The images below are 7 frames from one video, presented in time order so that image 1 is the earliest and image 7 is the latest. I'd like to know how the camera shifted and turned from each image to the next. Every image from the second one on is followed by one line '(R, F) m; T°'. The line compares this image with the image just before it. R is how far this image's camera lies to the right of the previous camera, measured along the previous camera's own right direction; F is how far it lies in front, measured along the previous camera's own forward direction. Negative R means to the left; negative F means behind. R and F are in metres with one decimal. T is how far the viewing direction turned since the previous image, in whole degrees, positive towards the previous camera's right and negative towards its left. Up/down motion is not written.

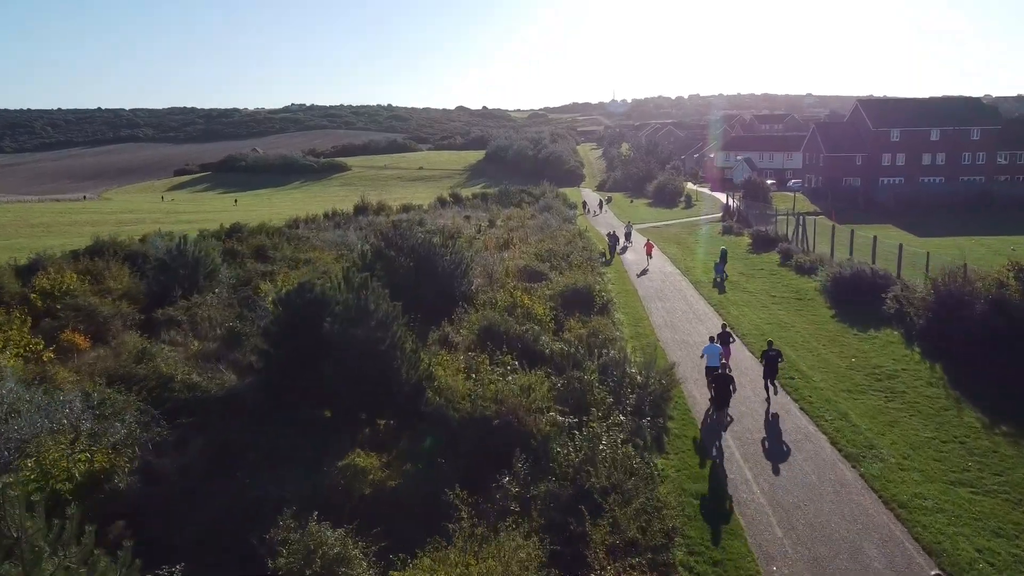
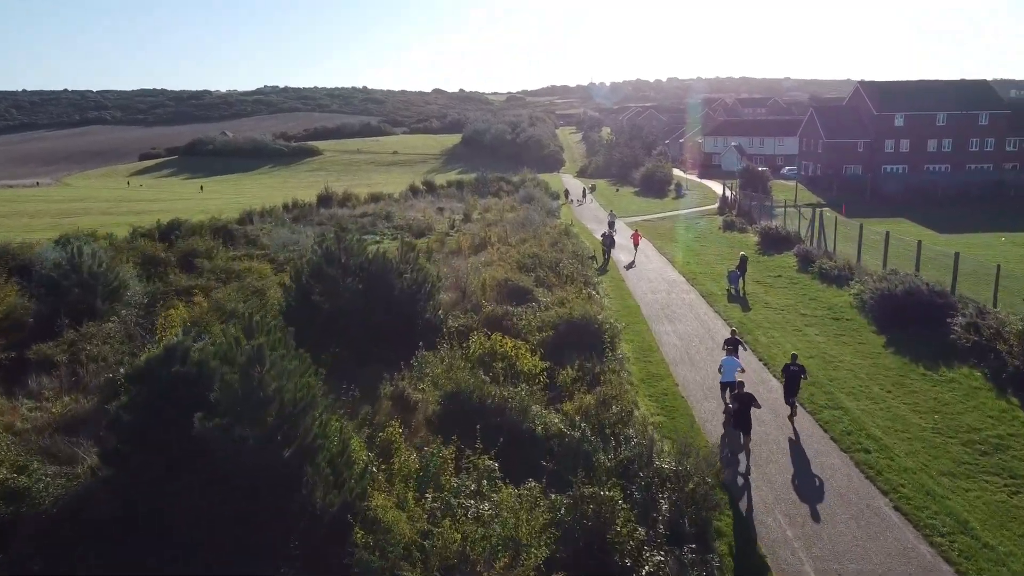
(0.0, +4.3) m; +2°
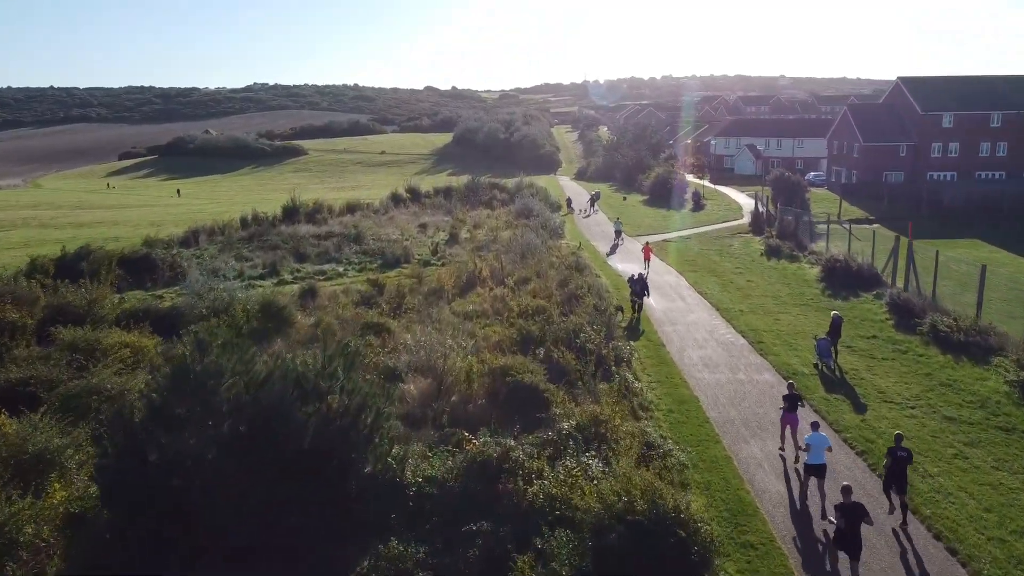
(-0.1, +6.9) m; +1°
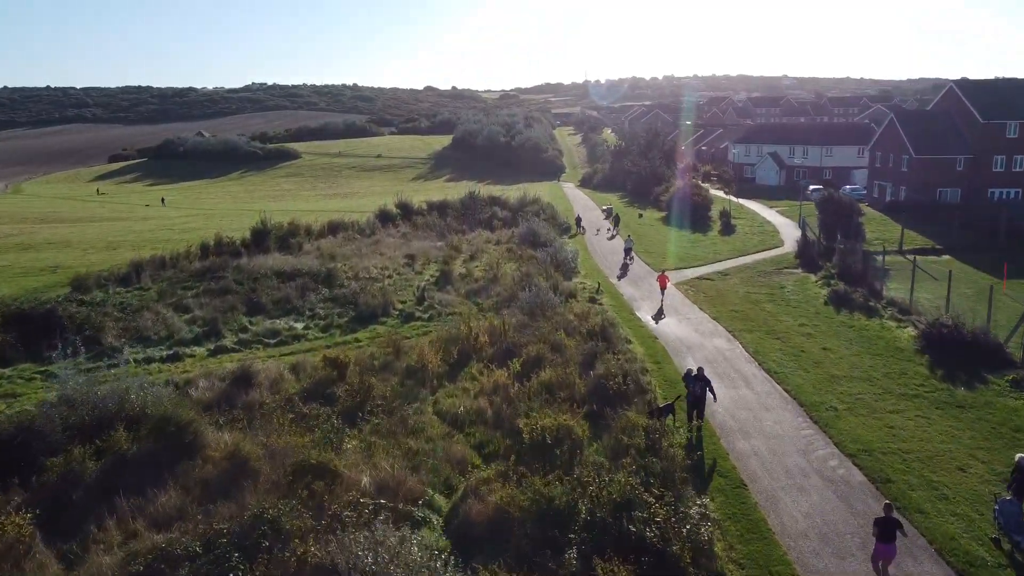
(-0.1, +5.9) m; 0°
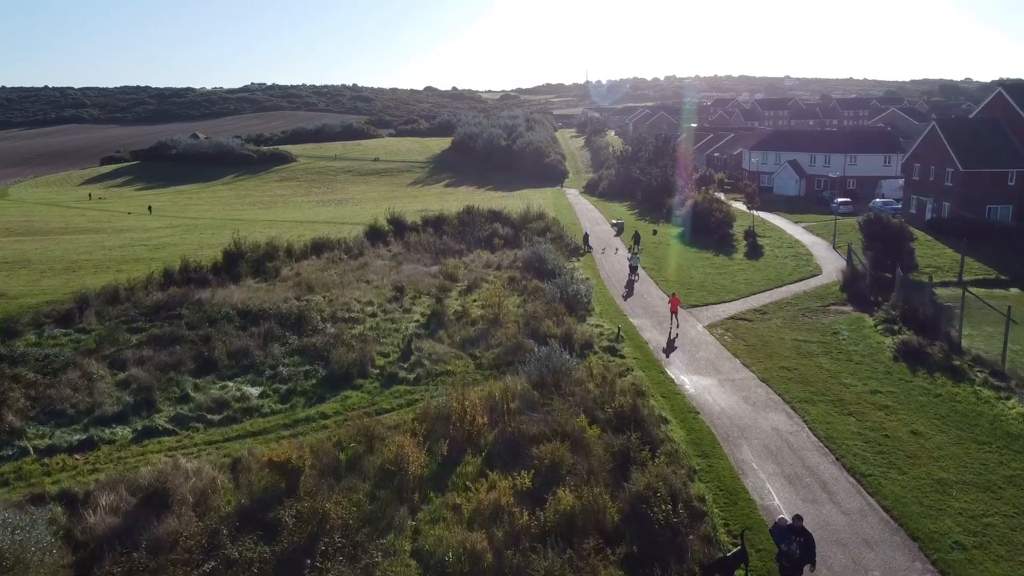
(-0.1, +4.2) m; 0°
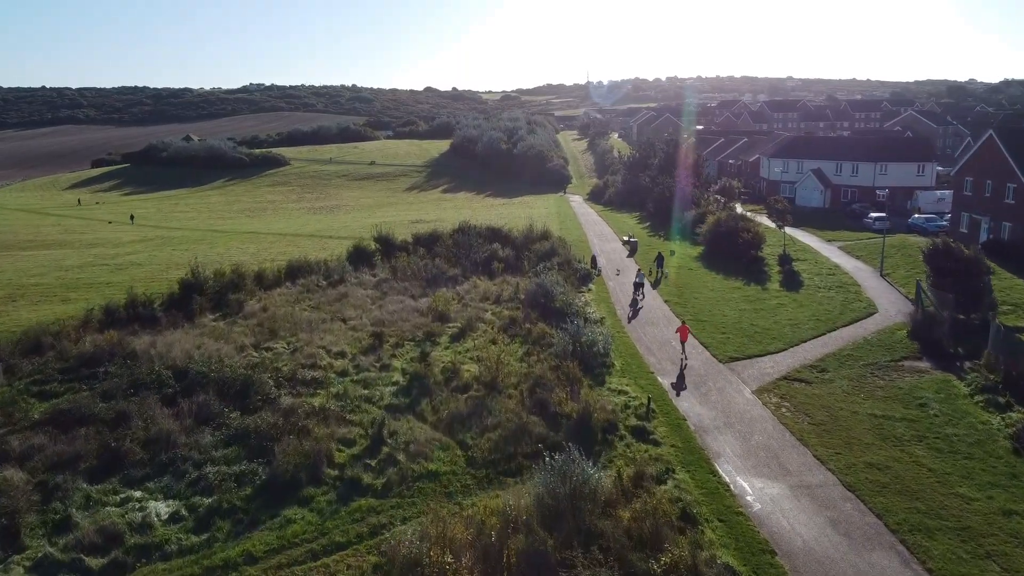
(0.0, +4.8) m; 0°
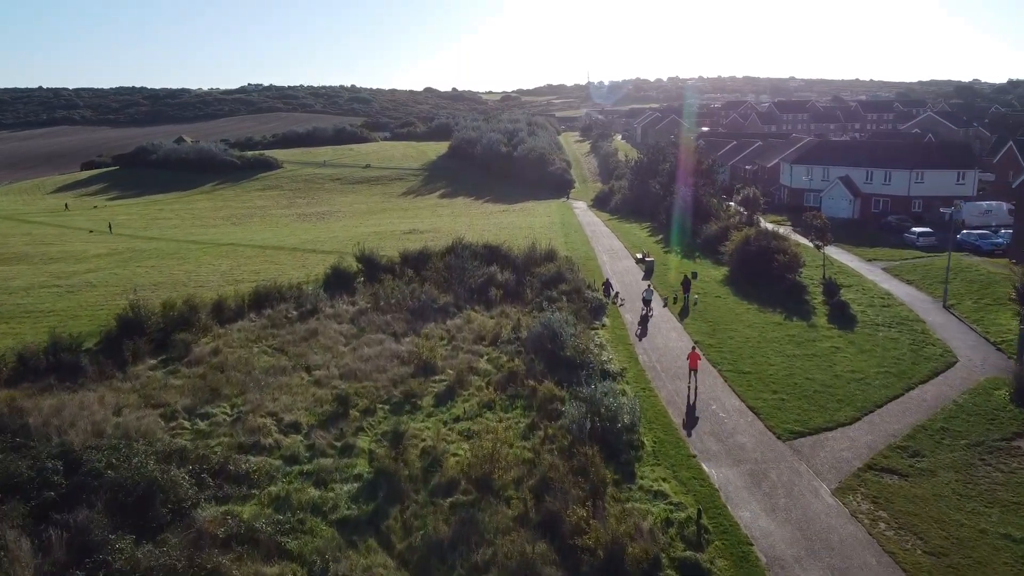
(0.0, +4.9) m; 0°
